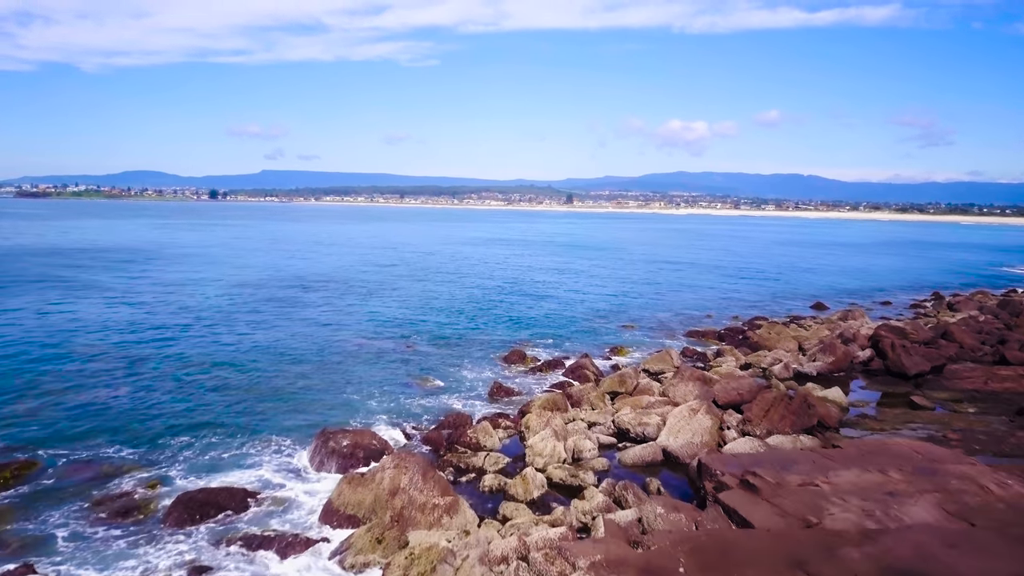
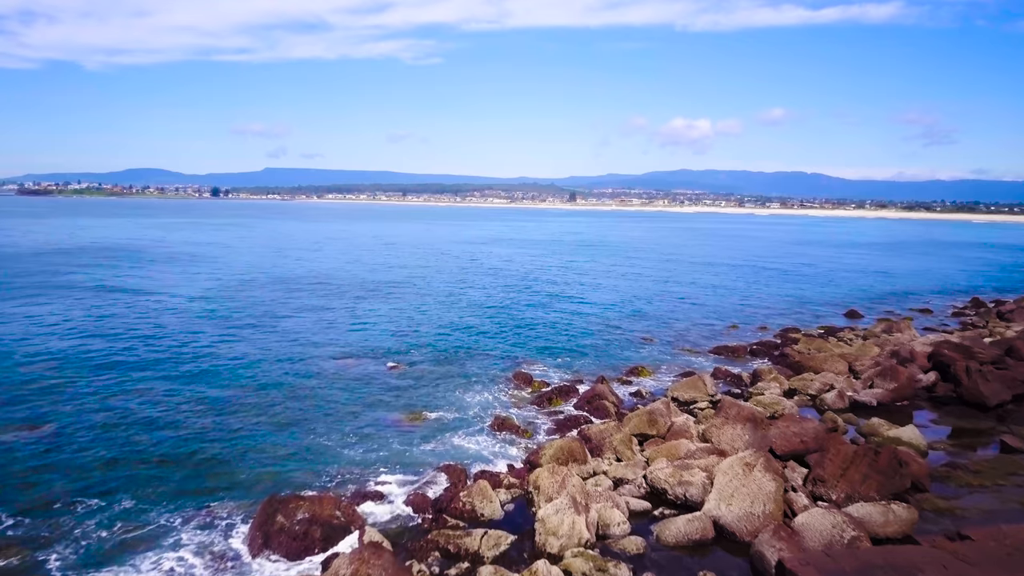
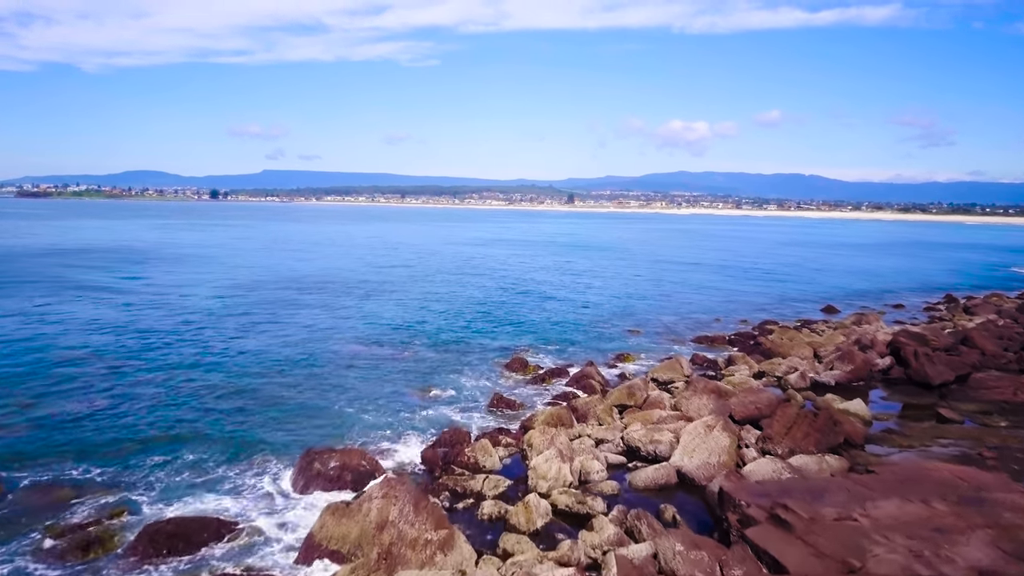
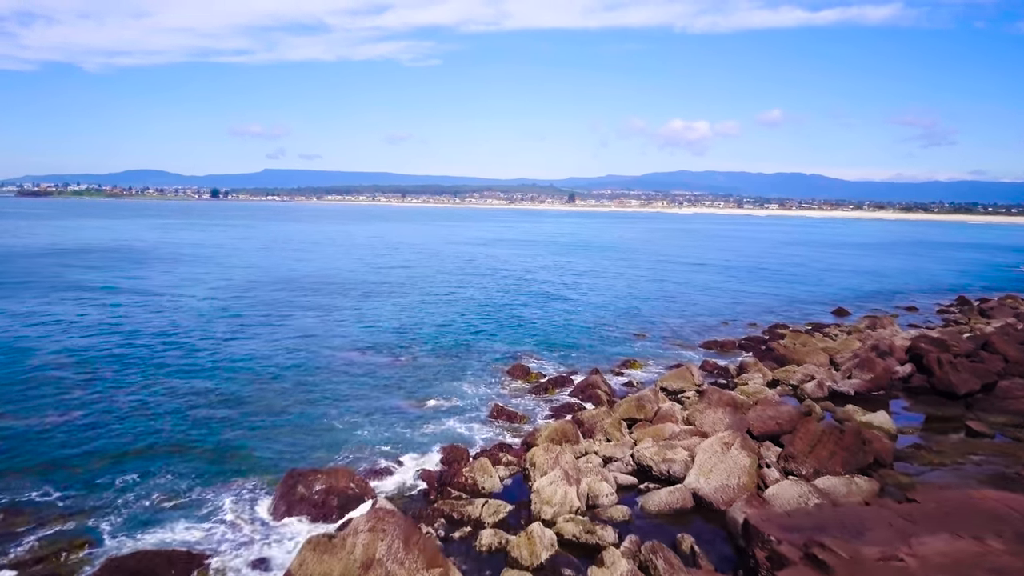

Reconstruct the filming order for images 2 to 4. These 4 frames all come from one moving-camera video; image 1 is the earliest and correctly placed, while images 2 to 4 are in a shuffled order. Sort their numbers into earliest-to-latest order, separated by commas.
3, 4, 2
